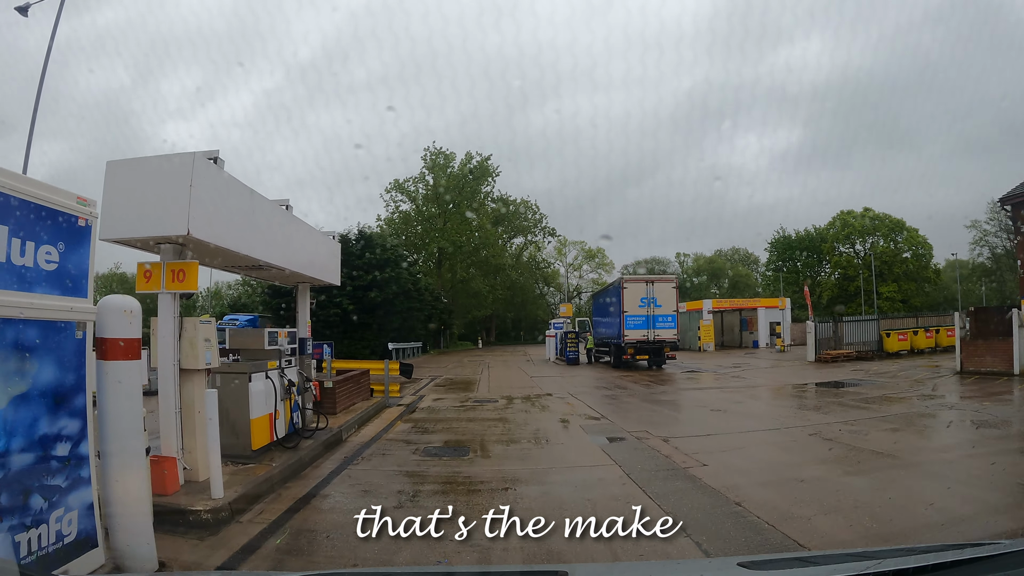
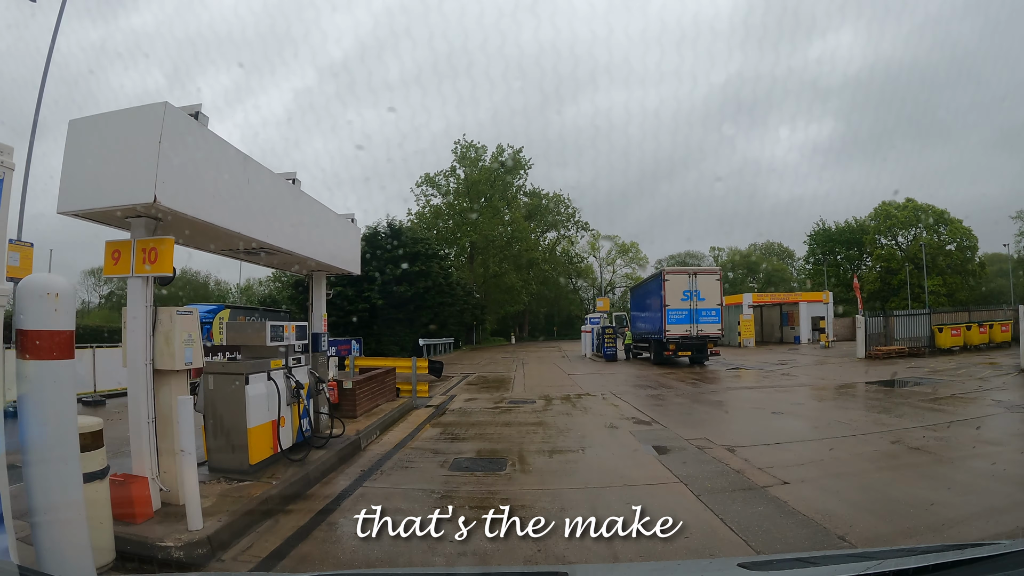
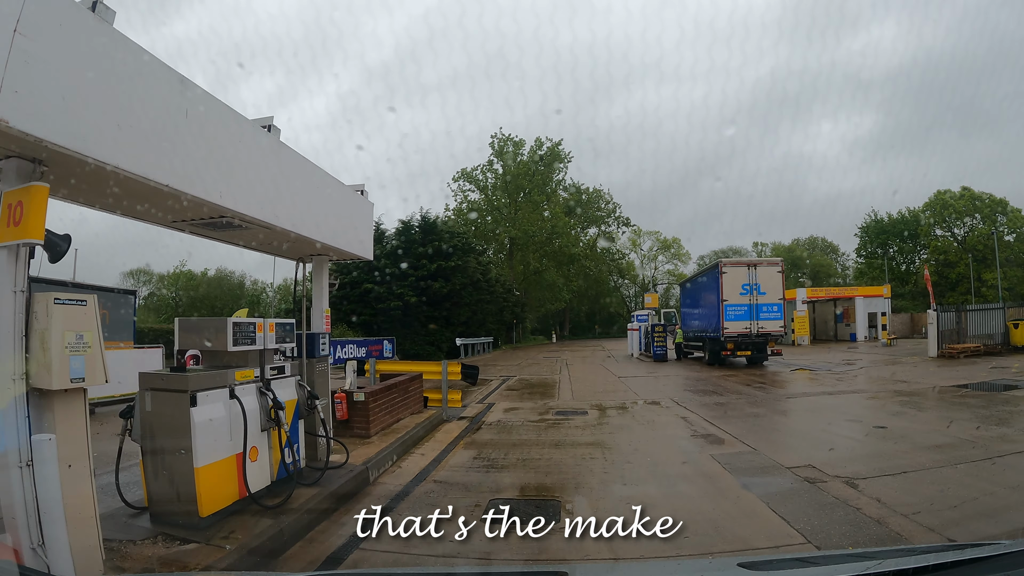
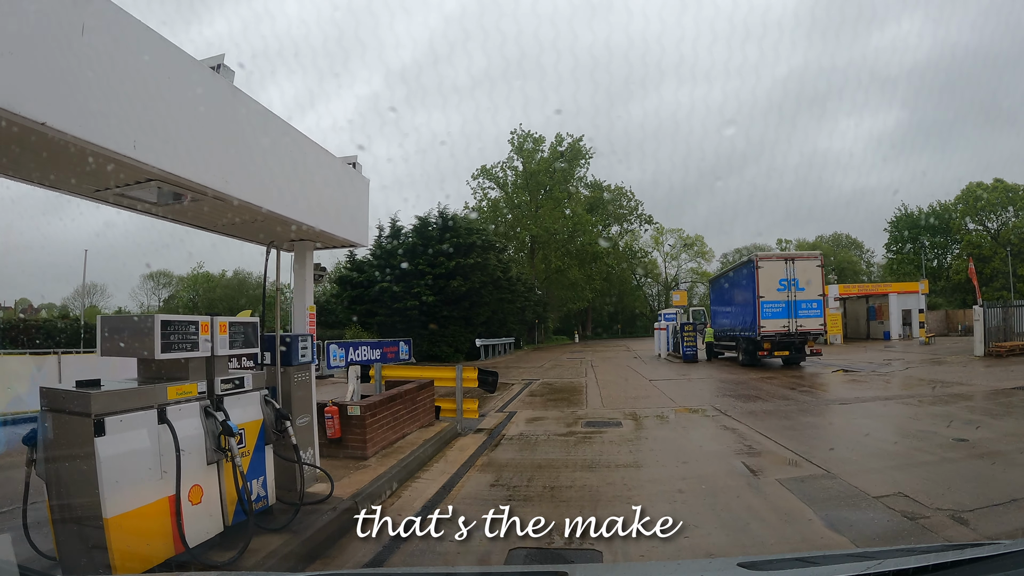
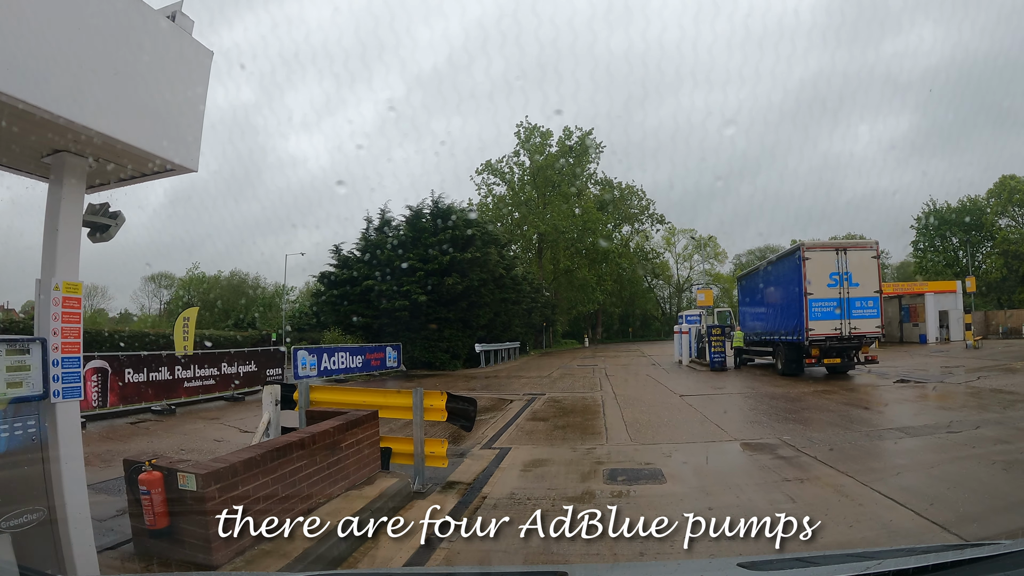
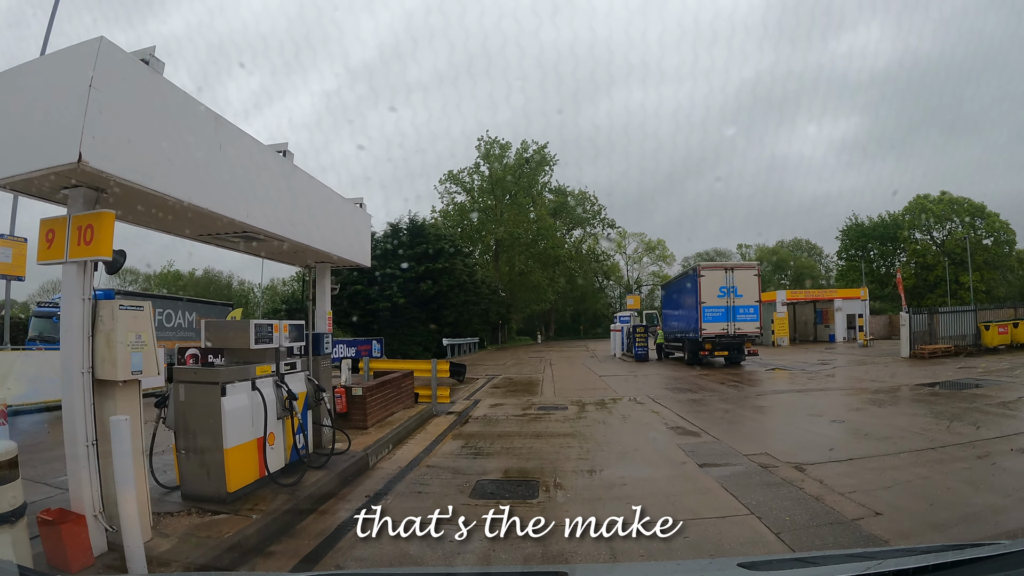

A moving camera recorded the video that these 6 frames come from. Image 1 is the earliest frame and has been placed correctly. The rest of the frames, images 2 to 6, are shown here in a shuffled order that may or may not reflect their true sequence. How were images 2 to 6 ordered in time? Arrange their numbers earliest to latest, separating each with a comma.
2, 6, 3, 4, 5
